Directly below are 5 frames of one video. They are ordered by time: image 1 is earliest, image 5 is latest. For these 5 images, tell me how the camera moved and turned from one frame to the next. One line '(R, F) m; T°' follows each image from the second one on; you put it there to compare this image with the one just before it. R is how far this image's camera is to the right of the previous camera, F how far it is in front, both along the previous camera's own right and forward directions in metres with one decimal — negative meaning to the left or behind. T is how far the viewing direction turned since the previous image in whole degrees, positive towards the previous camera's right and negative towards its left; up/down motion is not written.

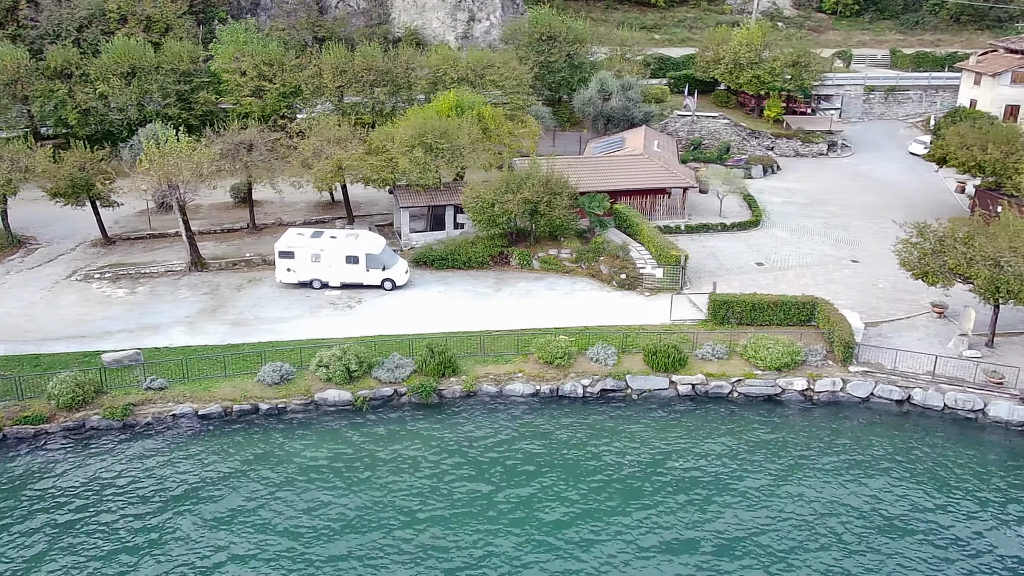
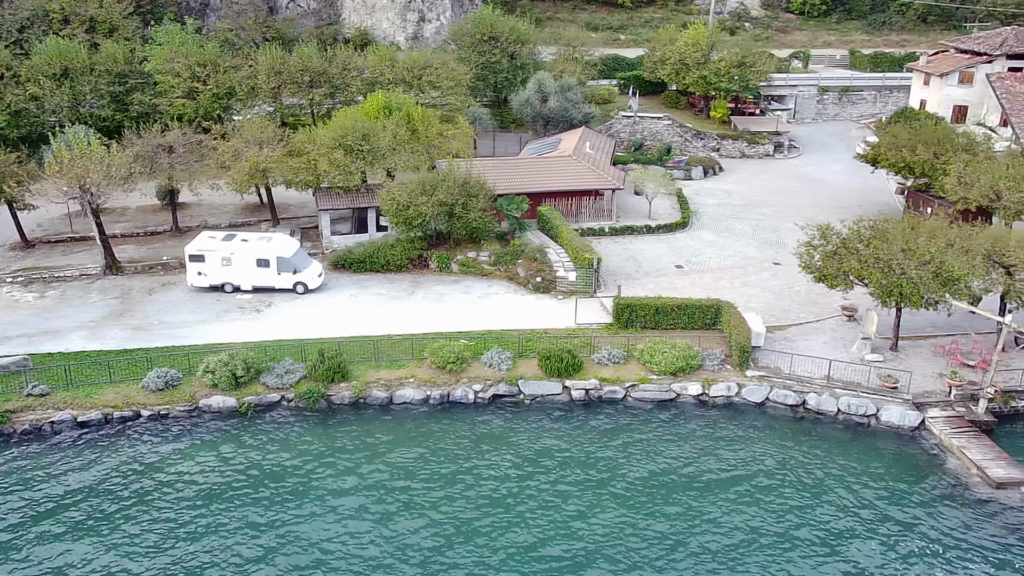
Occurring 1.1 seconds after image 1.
(+3.6, +0.5) m; 0°
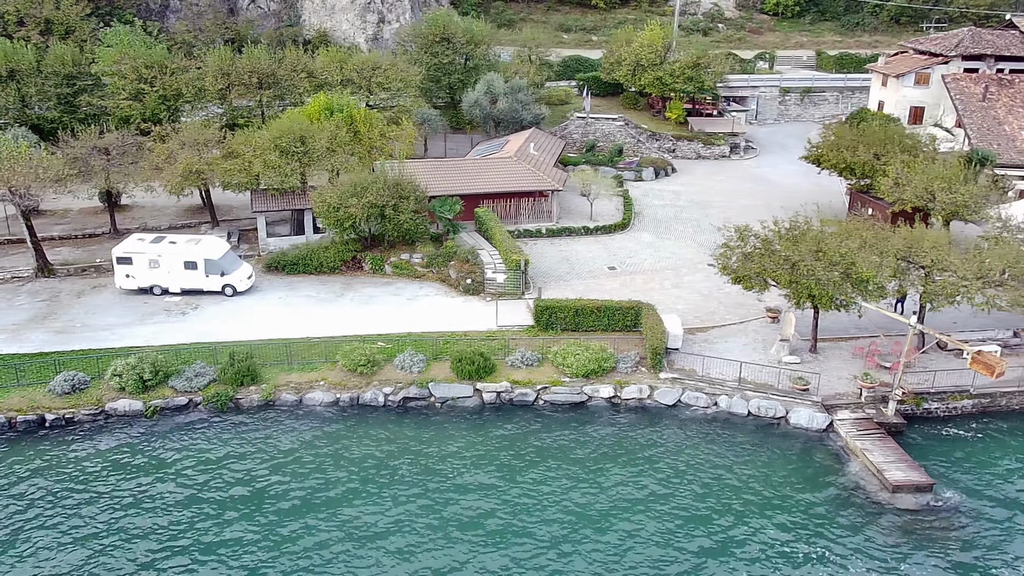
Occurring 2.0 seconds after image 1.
(+2.9, +0.2) m; 0°
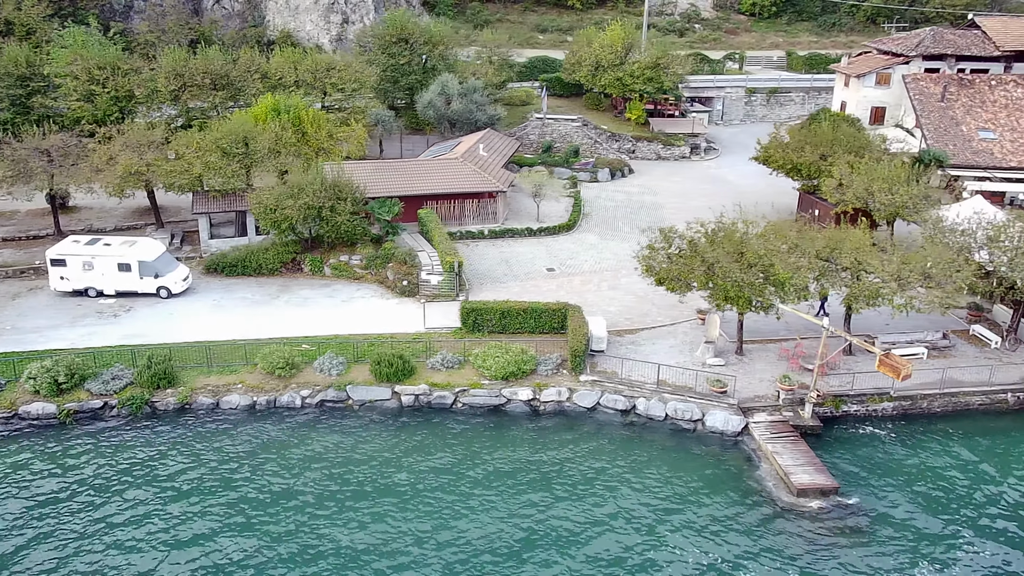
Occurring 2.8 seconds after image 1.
(+2.7, +0.2) m; 0°
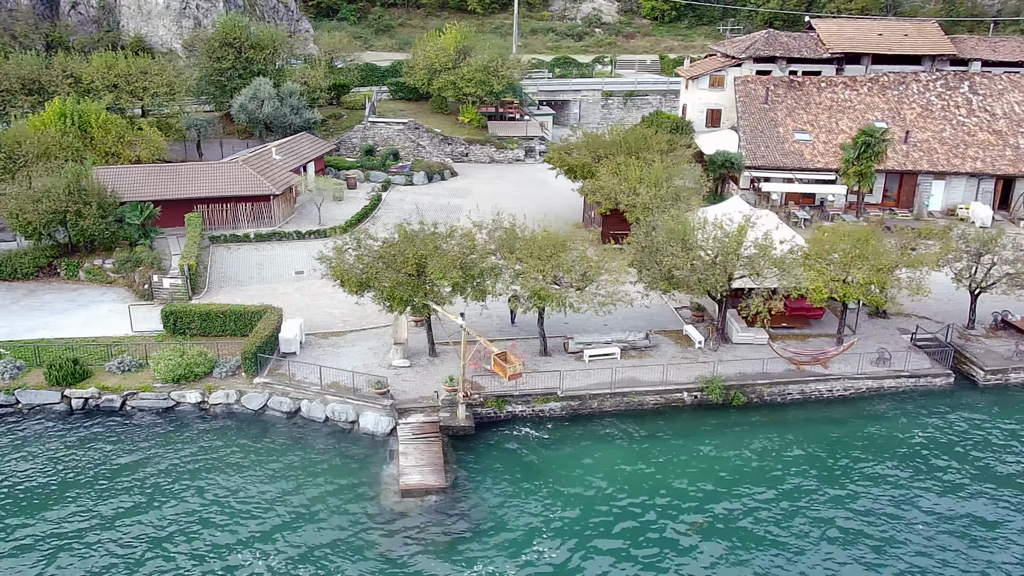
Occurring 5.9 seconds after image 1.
(+10.7, 0.0) m; 0°
